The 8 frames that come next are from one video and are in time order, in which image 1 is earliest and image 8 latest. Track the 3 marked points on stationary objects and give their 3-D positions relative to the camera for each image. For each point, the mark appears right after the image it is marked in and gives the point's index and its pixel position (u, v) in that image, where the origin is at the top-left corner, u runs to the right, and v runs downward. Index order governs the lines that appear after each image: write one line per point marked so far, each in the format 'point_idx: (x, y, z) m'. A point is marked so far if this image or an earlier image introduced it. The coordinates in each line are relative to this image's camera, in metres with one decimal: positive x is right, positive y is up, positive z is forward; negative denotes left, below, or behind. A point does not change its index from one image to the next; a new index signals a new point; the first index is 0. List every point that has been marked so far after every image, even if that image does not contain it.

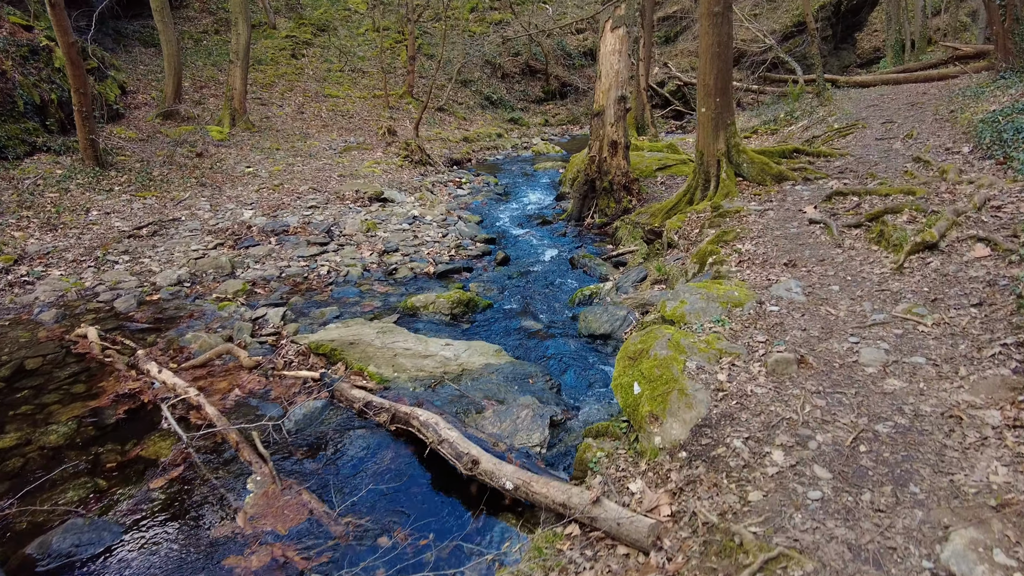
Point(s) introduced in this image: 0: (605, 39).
0: (+1.8, +4.8, +12.5) m
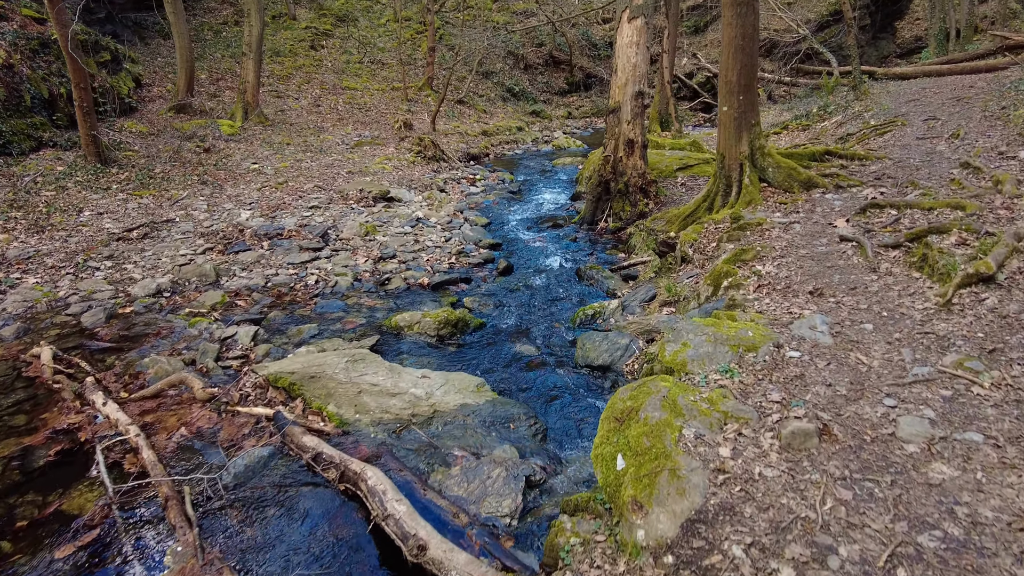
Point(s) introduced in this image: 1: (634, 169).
0: (+2.0, +4.6, +11.6) m
1: (+2.2, +2.2, +11.9) m
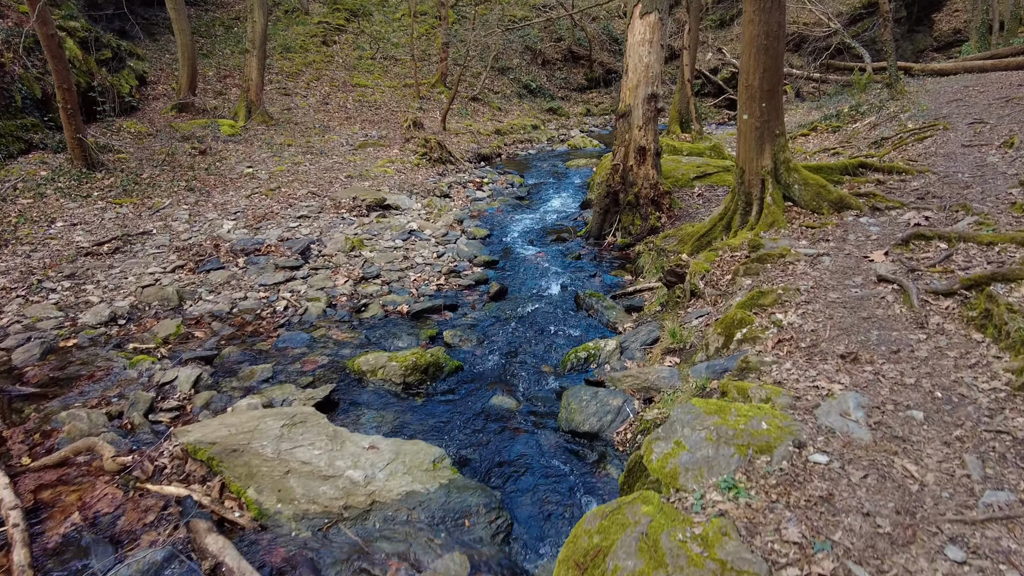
0: (+2.0, +4.2, +10.6) m
1: (+2.2, +1.8, +10.8) m
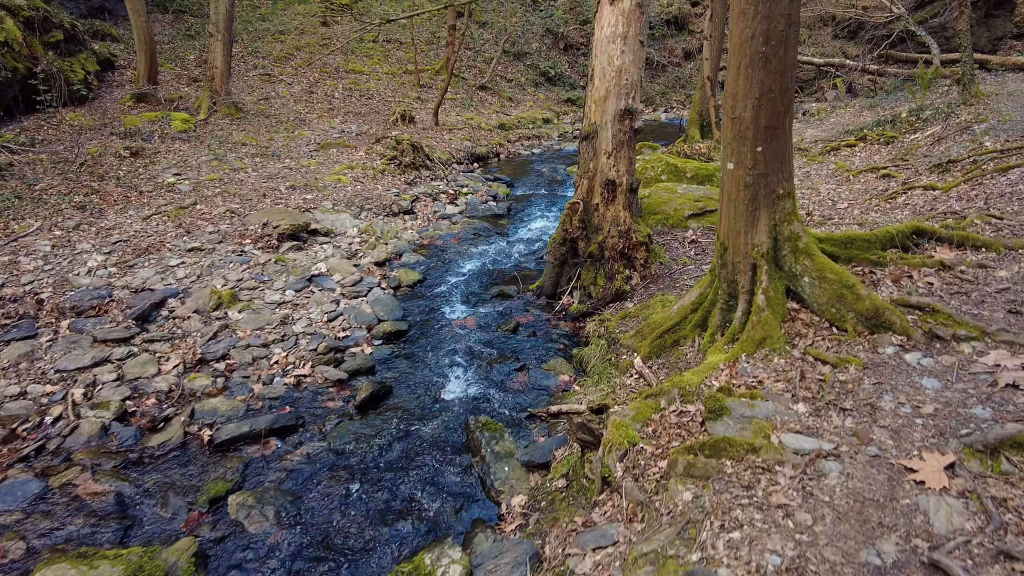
0: (+1.1, +3.2, +7.7) m
1: (+1.2, +0.8, +8.0) m
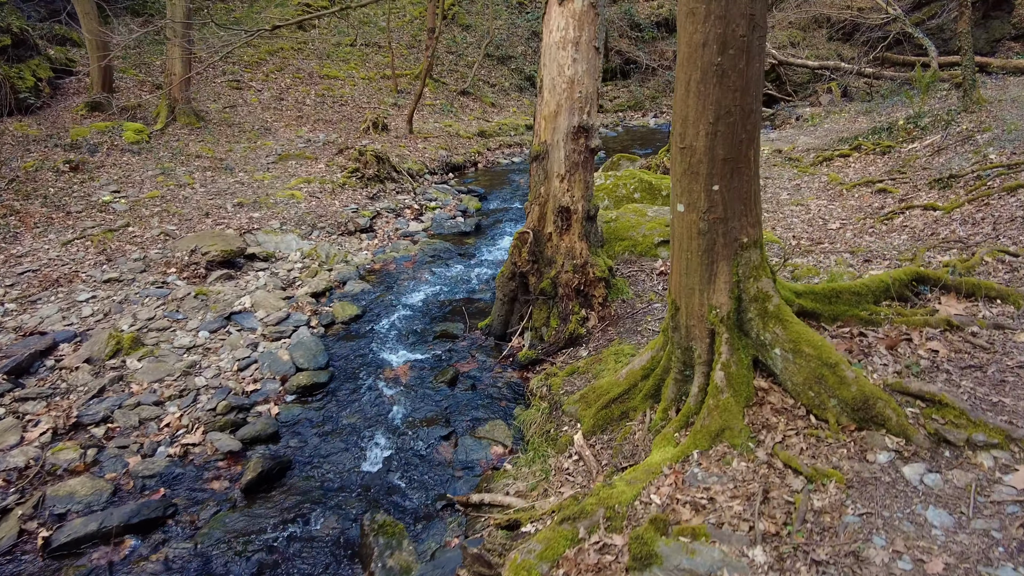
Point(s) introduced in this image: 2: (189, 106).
0: (+0.4, +2.8, +6.6) m
1: (+0.6, +0.3, +7.0) m
2: (-9.2, +5.2, +18.5) m
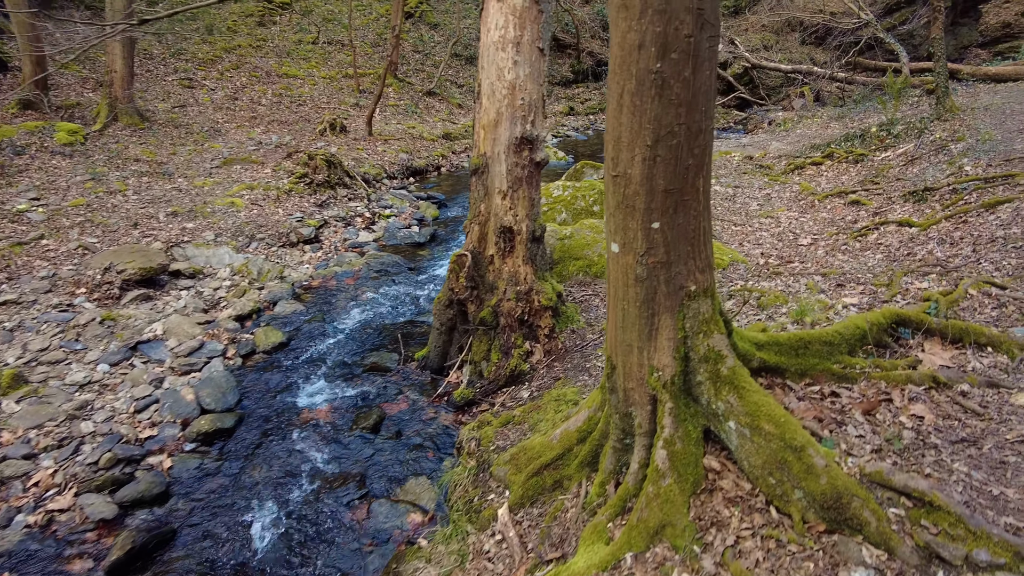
0: (-0.2, +2.5, +5.9) m
1: (0.0, 0.0, +6.2) m
2: (-10.2, +4.9, +17.4) m
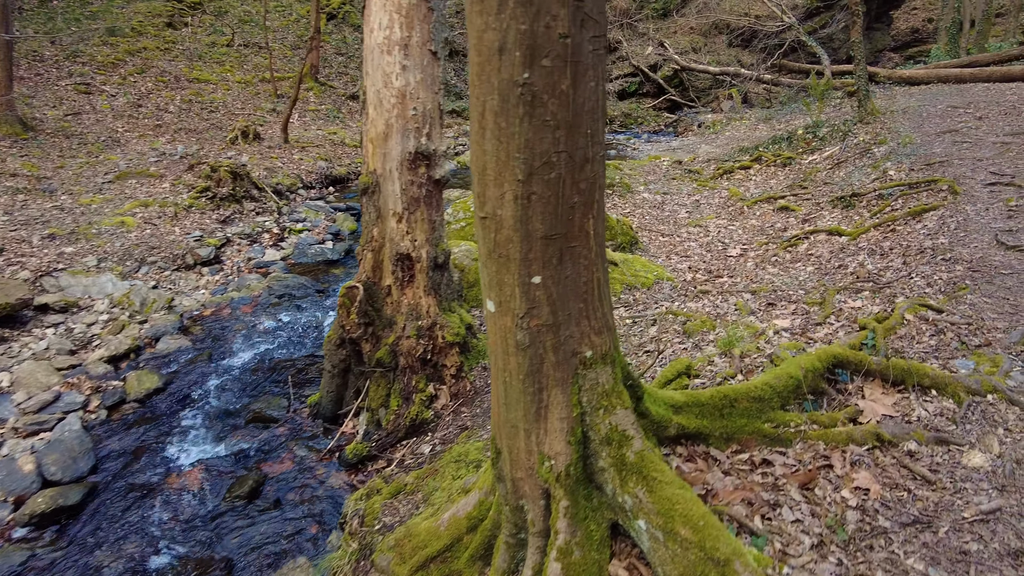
0: (-1.1, +2.2, +5.1) m
1: (-0.9, -0.3, +5.5) m
2: (-12.1, +4.2, +15.8) m
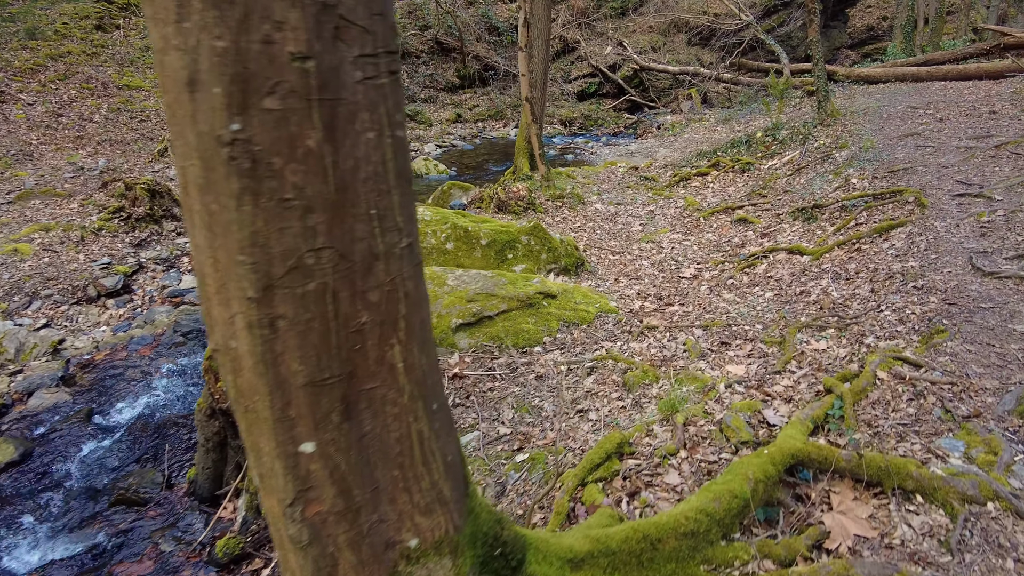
0: (-1.8, +1.8, +4.2) m
1: (-1.5, -0.7, +4.5) m
2: (-13.4, +3.5, +14.3) m
